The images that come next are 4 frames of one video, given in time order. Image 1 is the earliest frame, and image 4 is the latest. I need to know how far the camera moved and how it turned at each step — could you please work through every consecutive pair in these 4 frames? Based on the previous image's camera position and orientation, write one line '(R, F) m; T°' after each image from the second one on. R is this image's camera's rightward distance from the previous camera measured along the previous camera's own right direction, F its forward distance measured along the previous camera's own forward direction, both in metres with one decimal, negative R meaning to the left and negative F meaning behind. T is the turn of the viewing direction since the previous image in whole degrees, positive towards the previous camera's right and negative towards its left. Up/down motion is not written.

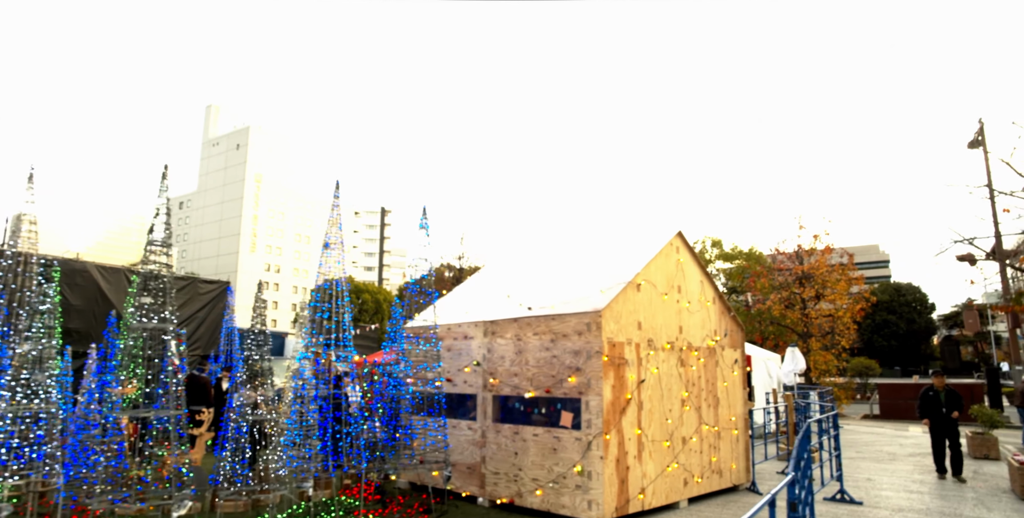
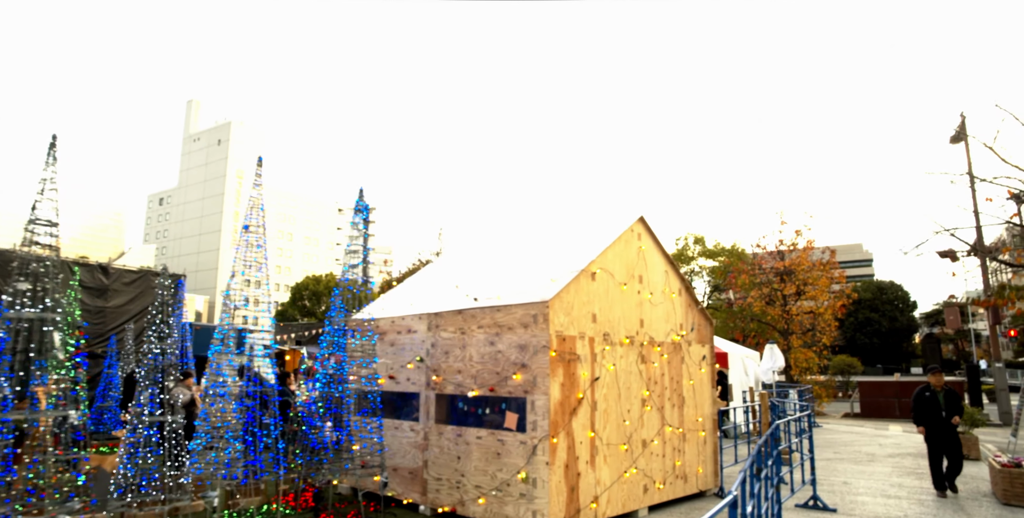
(+0.5, +0.7) m; +1°
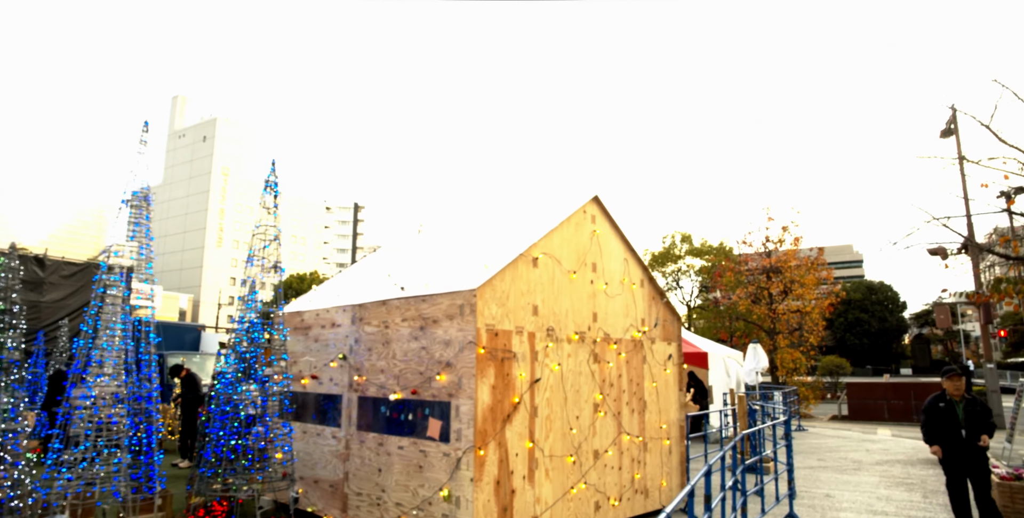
(+0.6, +0.9) m; +1°
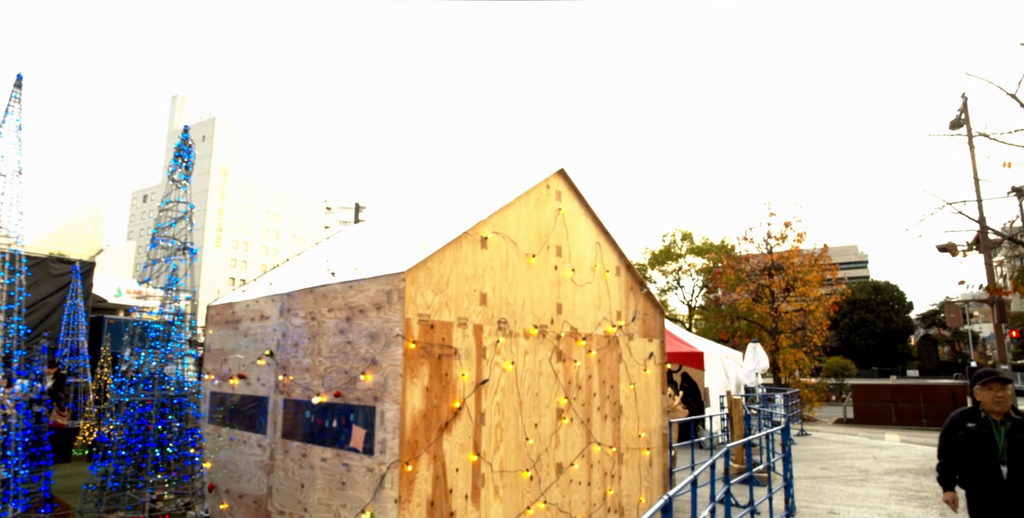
(+0.5, +0.9) m; 0°
